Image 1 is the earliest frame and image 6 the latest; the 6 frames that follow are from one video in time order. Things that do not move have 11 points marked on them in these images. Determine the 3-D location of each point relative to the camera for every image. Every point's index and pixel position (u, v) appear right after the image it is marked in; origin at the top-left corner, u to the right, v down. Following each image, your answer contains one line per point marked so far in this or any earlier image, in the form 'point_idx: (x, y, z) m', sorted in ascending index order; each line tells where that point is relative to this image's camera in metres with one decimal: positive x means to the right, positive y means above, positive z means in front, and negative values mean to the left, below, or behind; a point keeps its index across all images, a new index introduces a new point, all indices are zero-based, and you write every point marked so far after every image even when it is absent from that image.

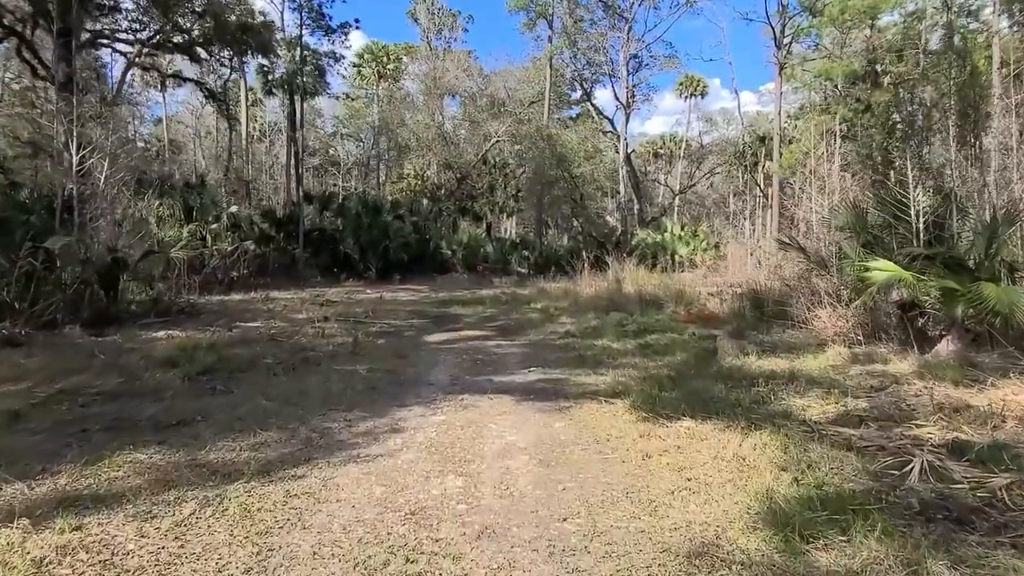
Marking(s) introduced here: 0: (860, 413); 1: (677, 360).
0: (+1.6, -0.6, +3.4) m
1: (+1.2, -0.5, +5.1) m
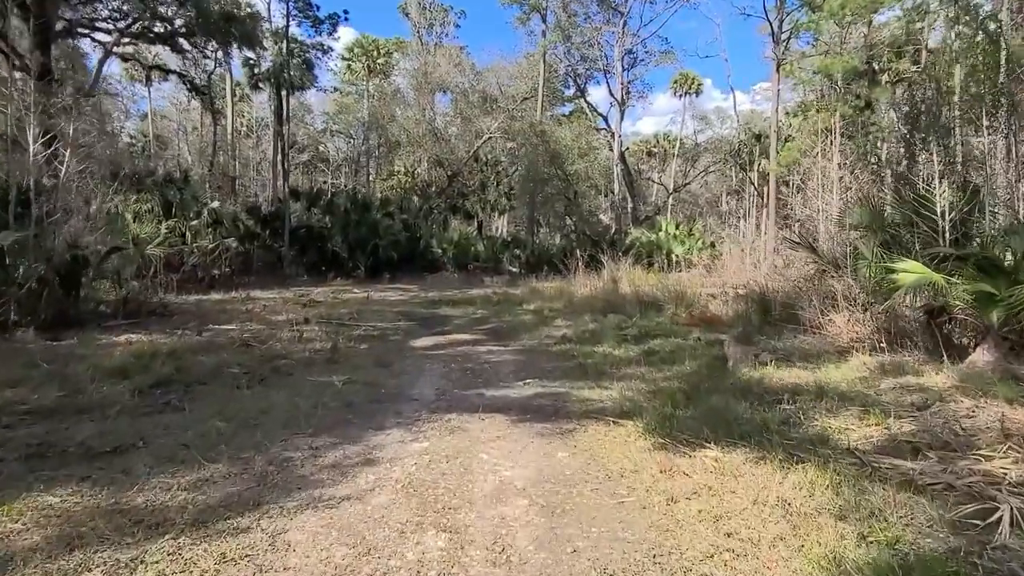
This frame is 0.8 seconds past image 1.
0: (+1.6, -0.6, +2.9) m
1: (+1.1, -0.5, +4.7) m
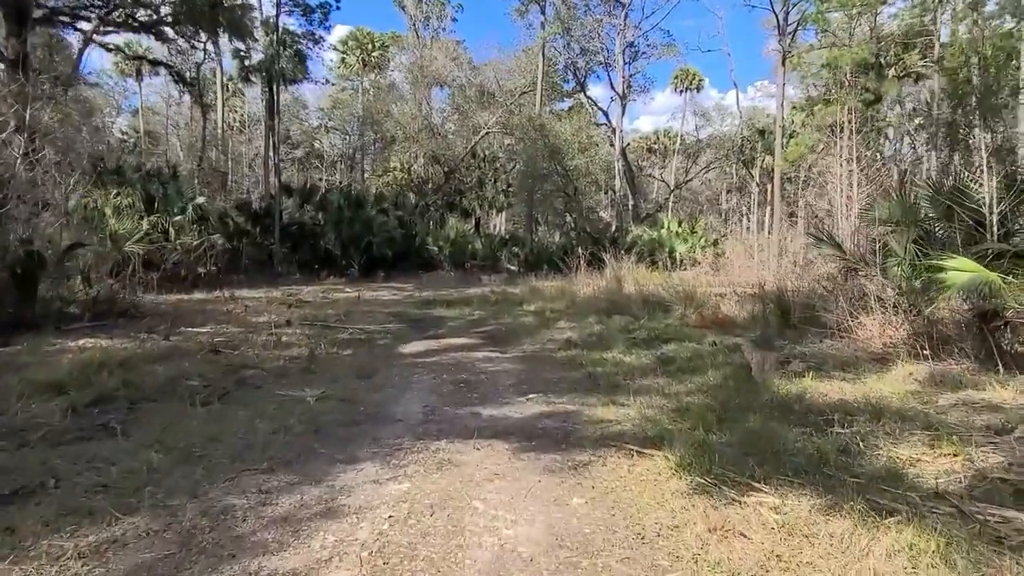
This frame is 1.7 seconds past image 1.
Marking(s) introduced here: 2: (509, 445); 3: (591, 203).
0: (+1.6, -0.6, +2.4) m
1: (+1.1, -0.5, +4.1) m
2: (0.0, -0.6, +2.7) m
3: (+2.1, +2.3, +19.7) m
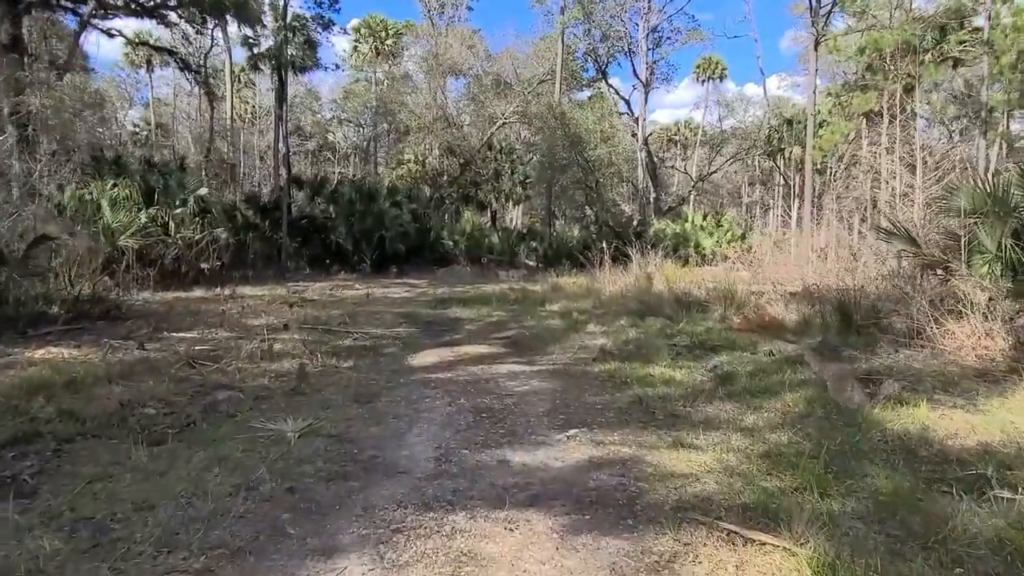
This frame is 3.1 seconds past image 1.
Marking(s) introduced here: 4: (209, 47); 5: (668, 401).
0: (+1.7, -0.6, +1.5) m
1: (+1.3, -0.6, +3.3) m
2: (+0.1, -0.6, +2.0) m
3: (+2.6, +2.4, +18.9) m
4: (-8.2, +6.5, +19.7) m
5: (+0.7, -0.5, +3.5) m
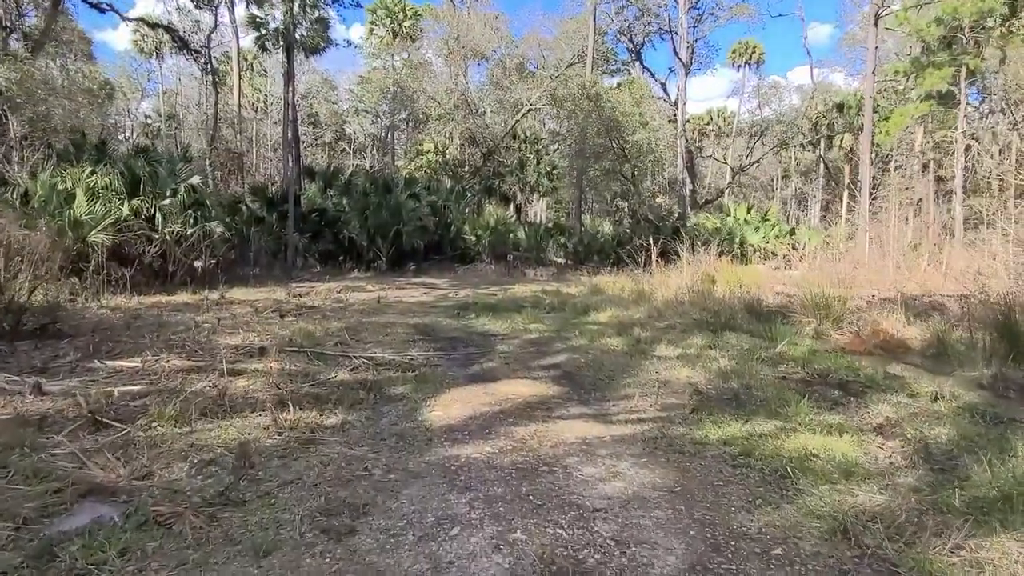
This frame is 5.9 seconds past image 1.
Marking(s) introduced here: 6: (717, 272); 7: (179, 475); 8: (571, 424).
0: (+1.9, -0.8, -0.1) m
1: (+1.5, -0.6, +1.7) m
2: (+0.3, -0.7, +0.4) m
3: (+3.3, +2.4, +17.2) m
4: (-7.5, +6.5, +18.3) m
5: (+1.0, -0.6, +1.9) m
6: (+2.8, +0.2, +10.1) m
7: (-1.0, -0.6, +2.2) m
8: (+0.2, -0.6, +3.1) m
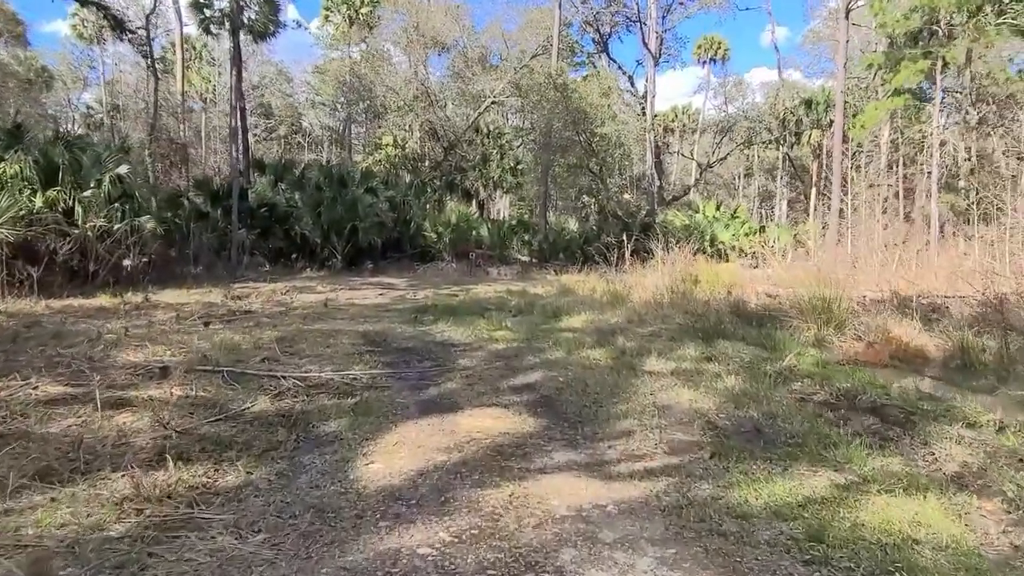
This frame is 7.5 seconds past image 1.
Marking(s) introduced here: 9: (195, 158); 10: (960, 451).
0: (+2.0, -0.8, -0.8) m
1: (+1.5, -0.7, +0.9) m
2: (+0.4, -0.8, -0.4) m
3: (+2.4, +2.4, +16.5) m
4: (-8.4, +6.5, +17.0) m
5: (+0.9, -0.7, +1.1) m
6: (+2.4, +0.2, +9.4) m
7: (-1.1, -0.6, +1.4) m
8: (+0.1, -0.6, +2.3) m
9: (-8.2, +3.4, +18.8) m
10: (+1.7, -0.6, +2.7) m
